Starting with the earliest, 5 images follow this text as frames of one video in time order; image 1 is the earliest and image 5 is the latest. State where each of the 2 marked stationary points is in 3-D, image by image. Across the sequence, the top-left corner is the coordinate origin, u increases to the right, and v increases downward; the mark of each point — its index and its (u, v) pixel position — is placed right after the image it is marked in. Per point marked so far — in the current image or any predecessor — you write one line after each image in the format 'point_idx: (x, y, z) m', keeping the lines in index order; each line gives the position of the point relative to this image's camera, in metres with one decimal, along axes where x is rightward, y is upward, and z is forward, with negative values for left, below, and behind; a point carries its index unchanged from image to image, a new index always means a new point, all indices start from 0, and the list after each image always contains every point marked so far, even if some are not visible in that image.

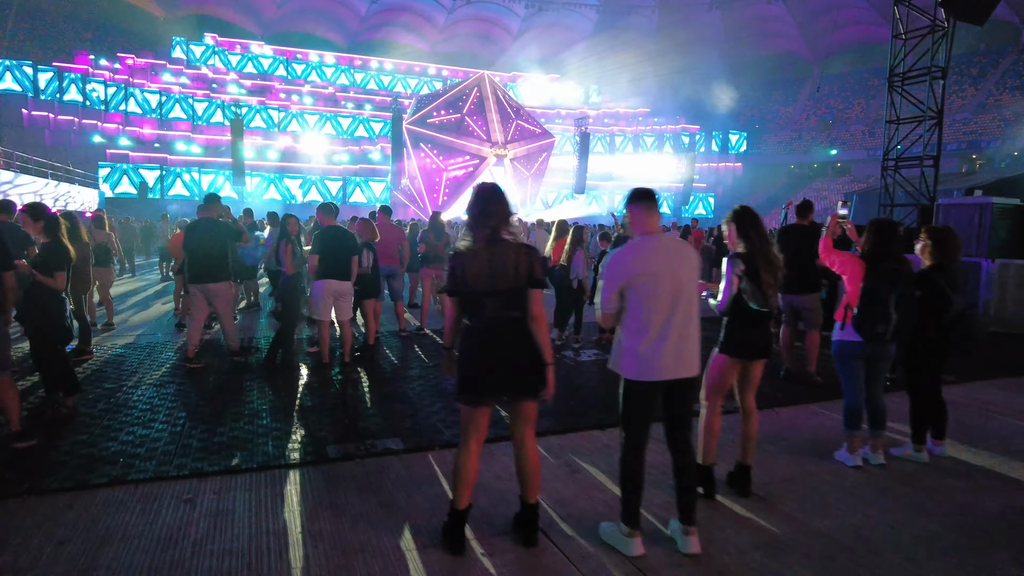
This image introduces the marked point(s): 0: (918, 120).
0: (+8.8, +3.6, +14.0) m
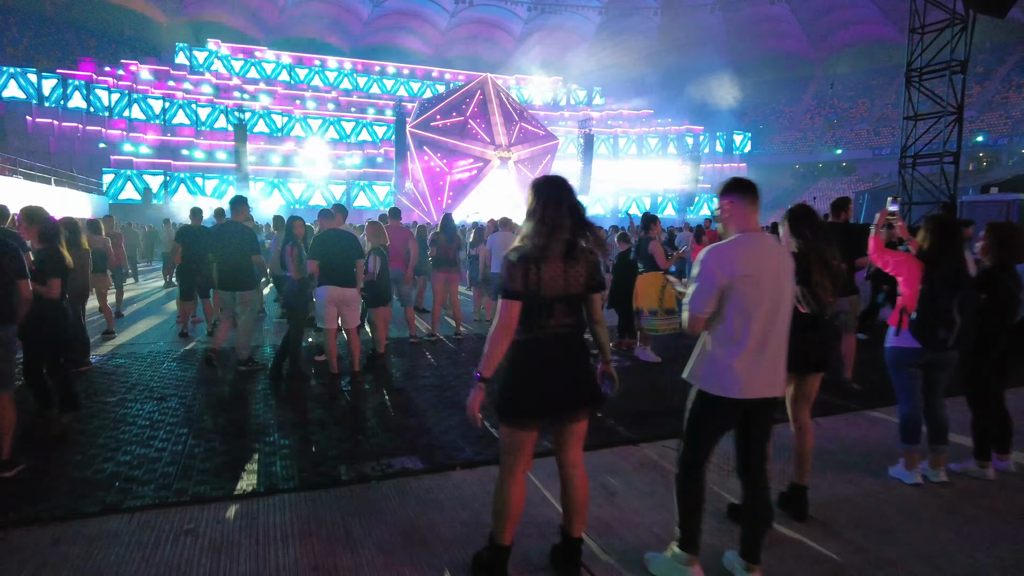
0: (+9.0, +3.6, +13.6) m
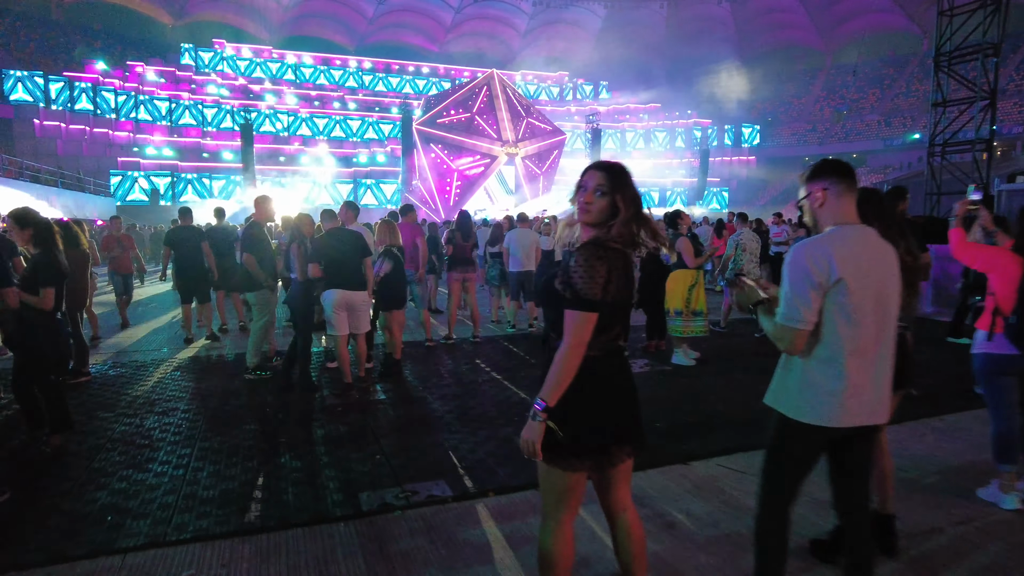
0: (+9.3, +3.8, +13.1) m
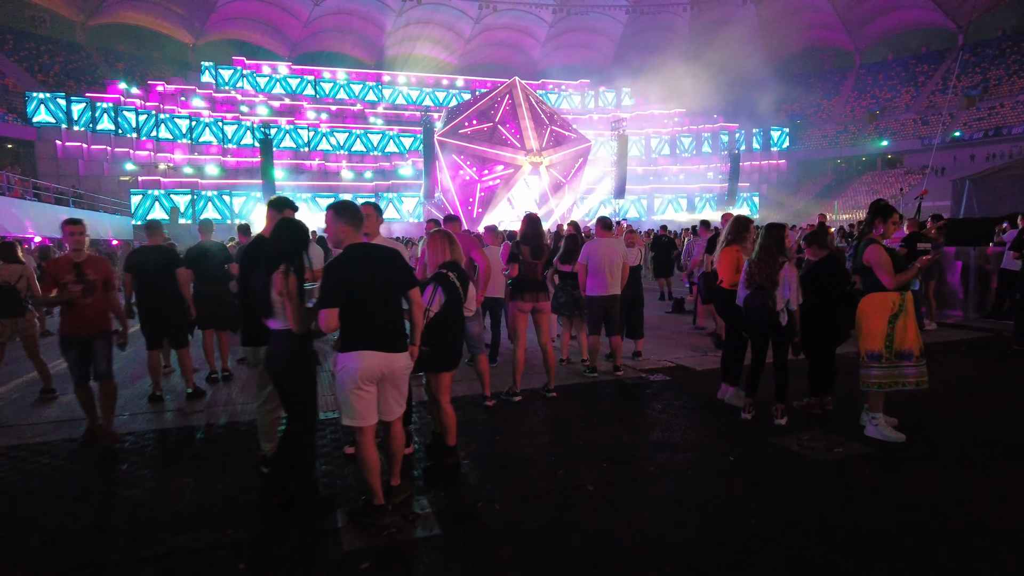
0: (+10.1, +3.6, +10.7) m
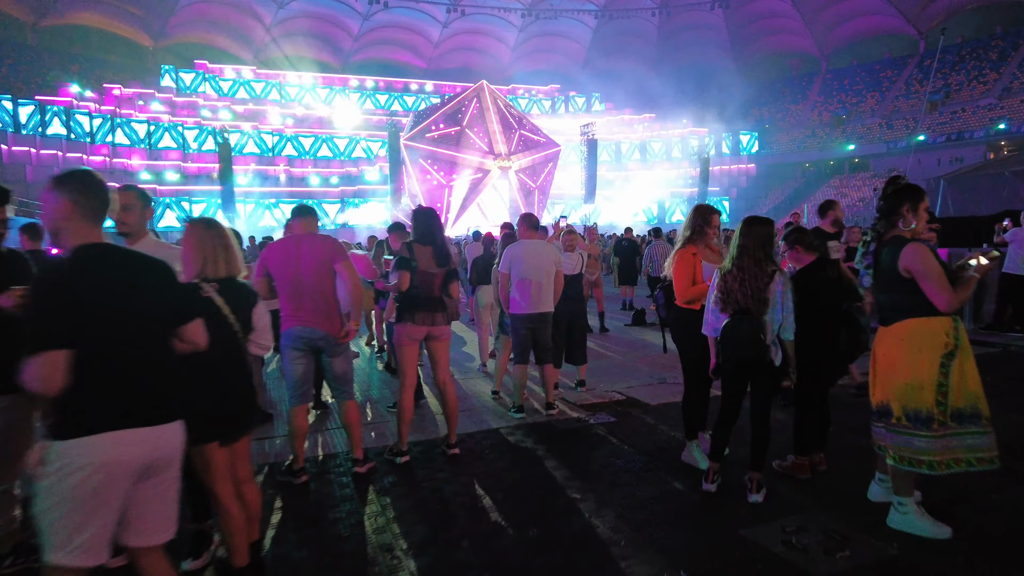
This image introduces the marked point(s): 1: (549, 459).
0: (+9.2, +3.5, +9.7) m
1: (+0.2, -1.0, +4.1) m
